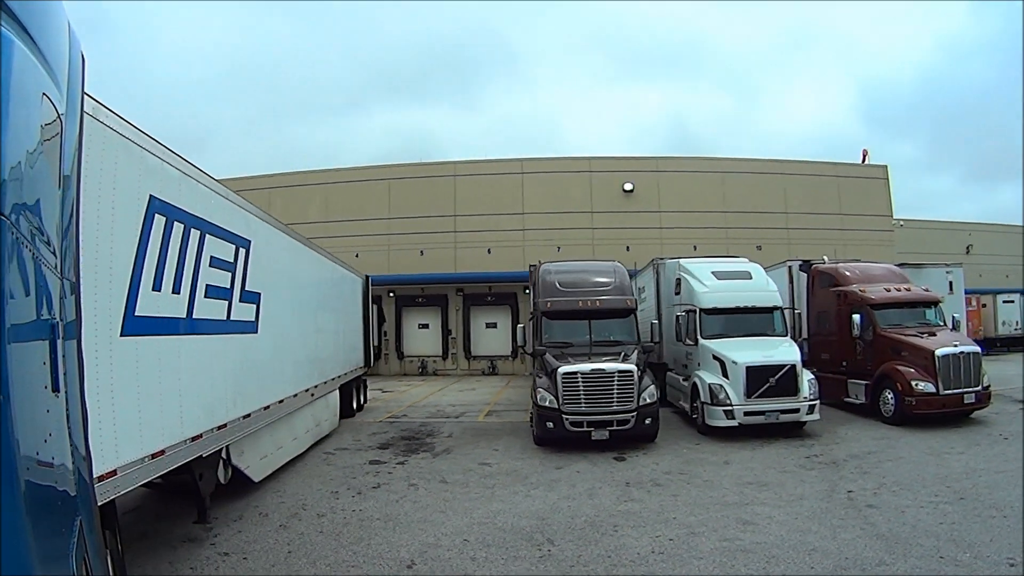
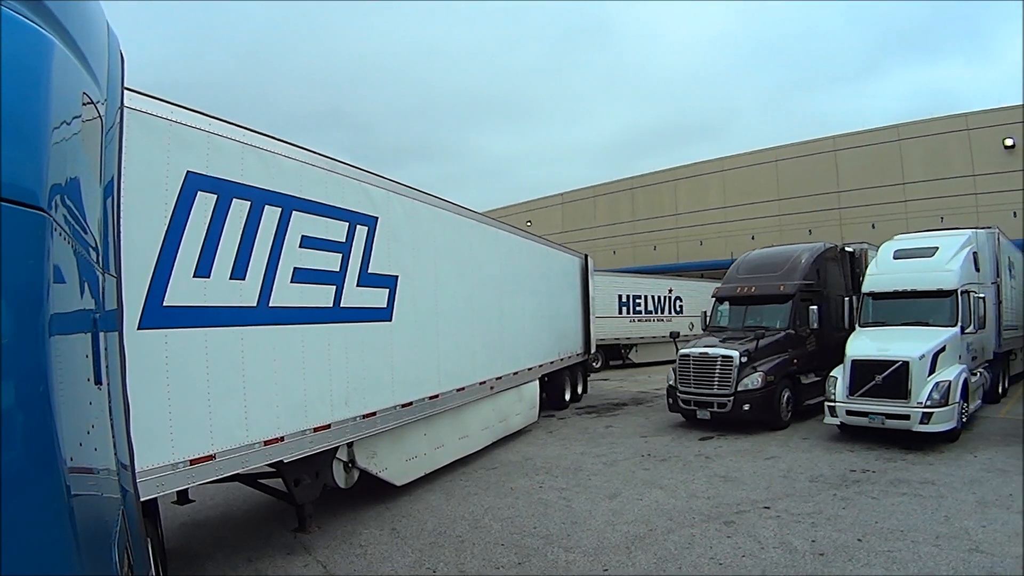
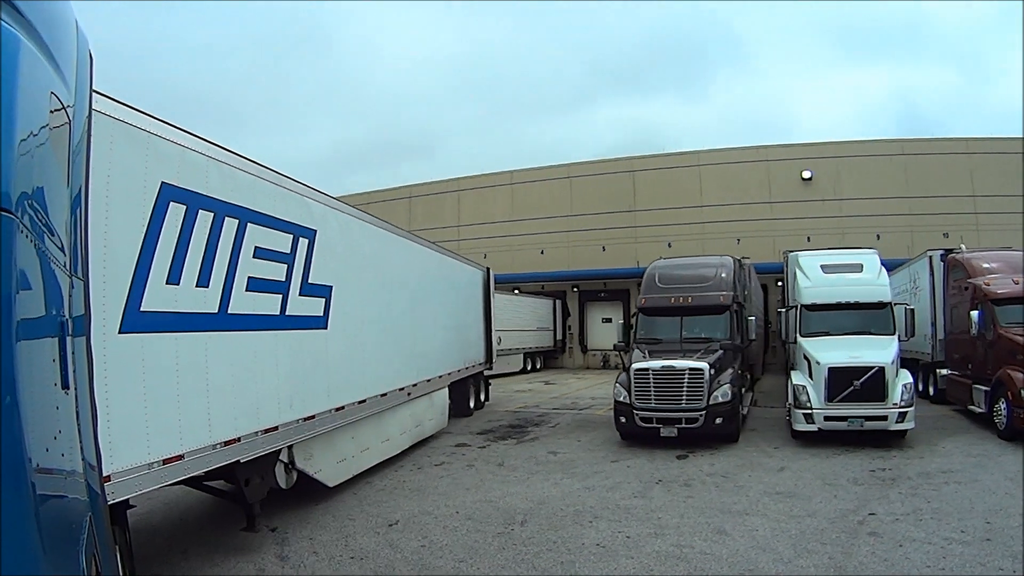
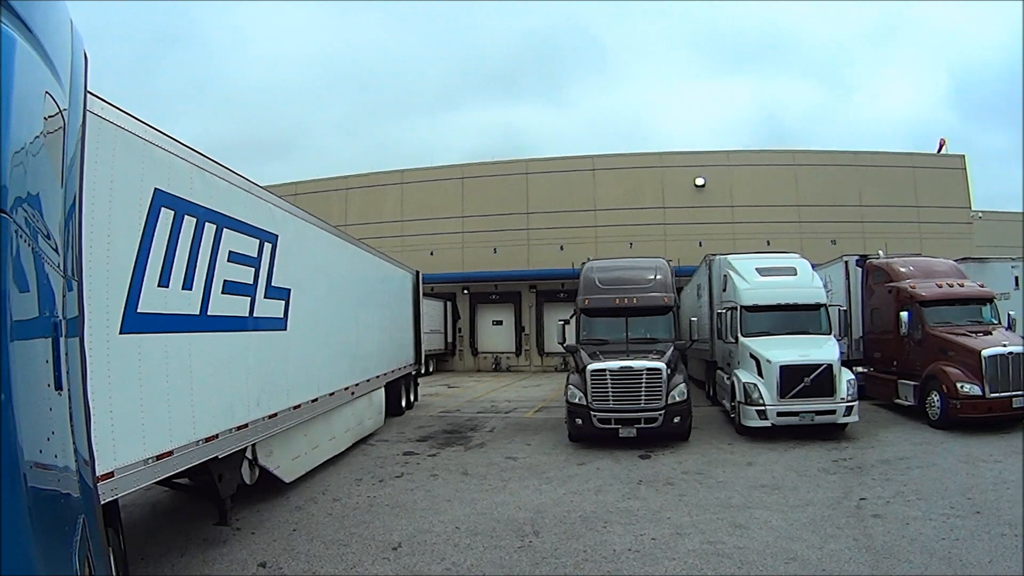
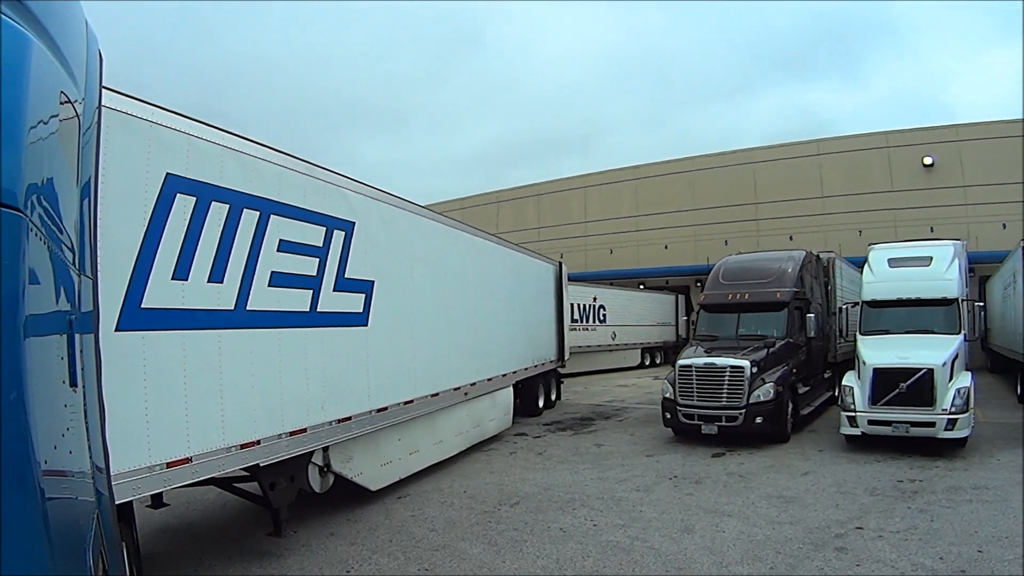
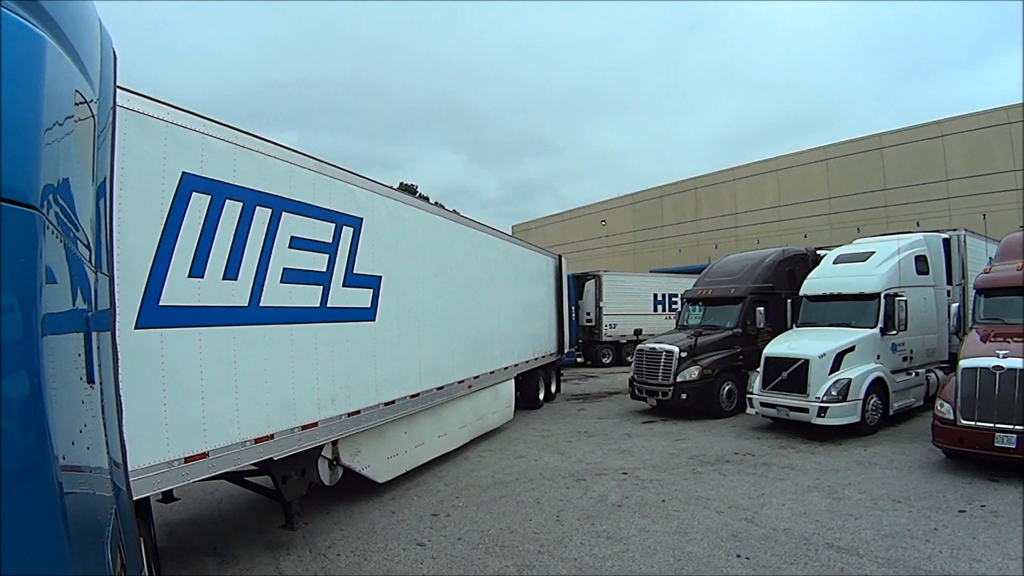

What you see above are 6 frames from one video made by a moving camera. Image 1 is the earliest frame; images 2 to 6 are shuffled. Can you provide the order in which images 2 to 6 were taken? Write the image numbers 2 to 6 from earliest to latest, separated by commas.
4, 3, 5, 2, 6
